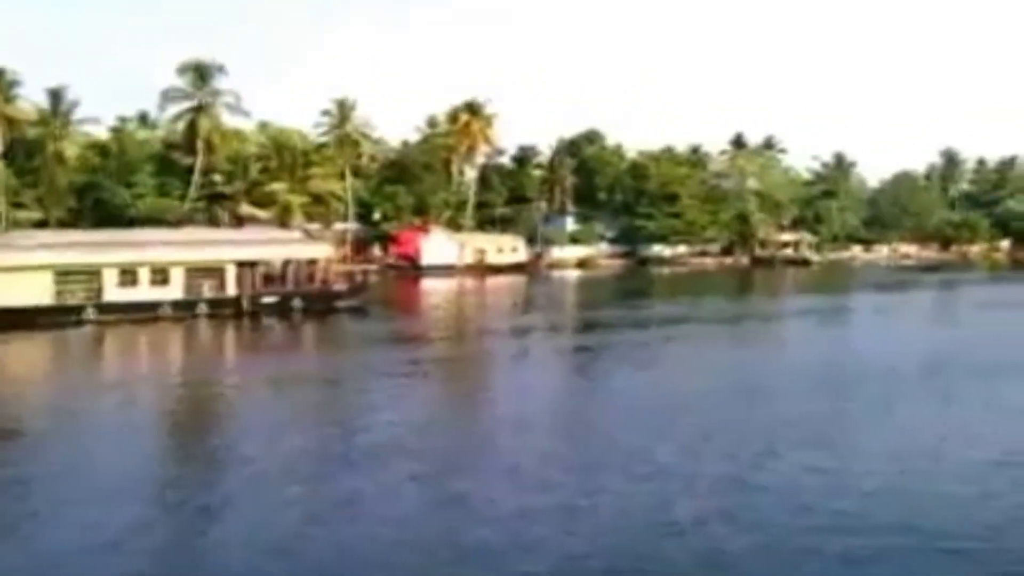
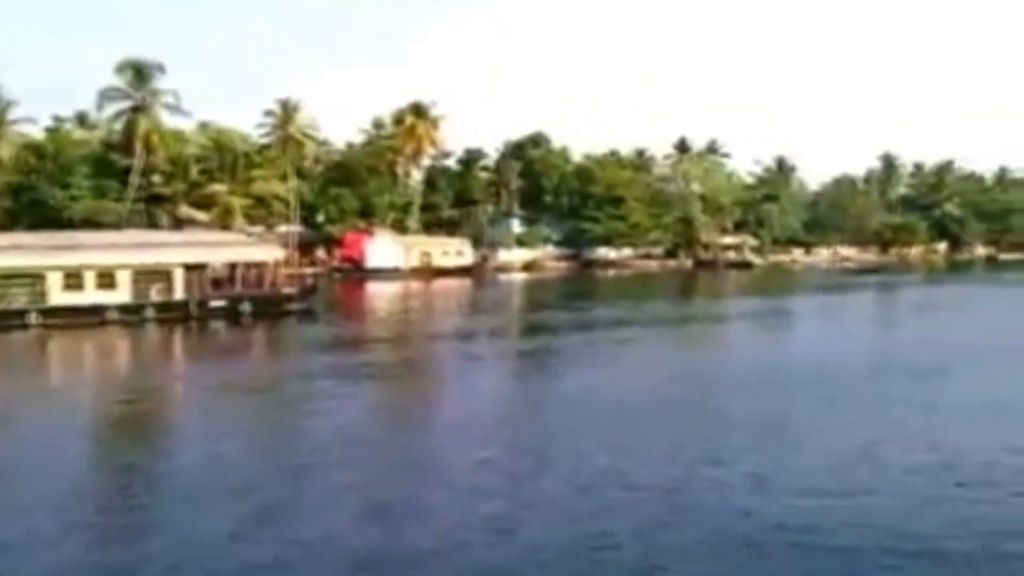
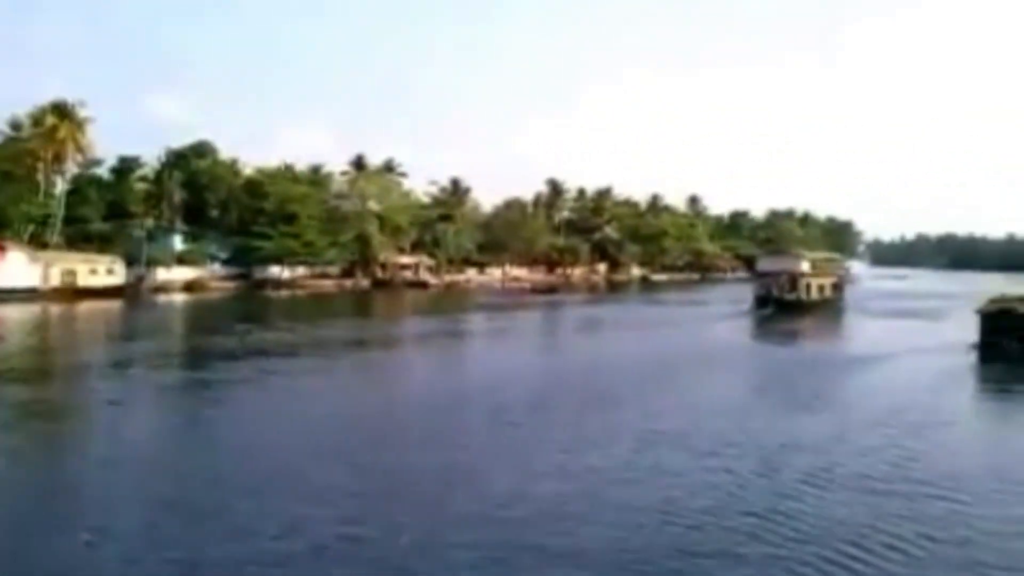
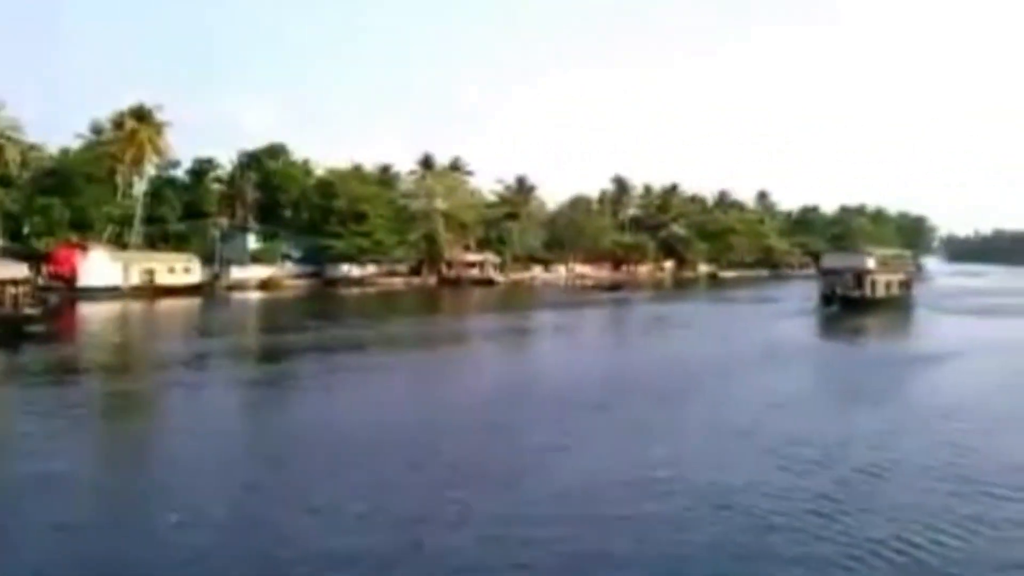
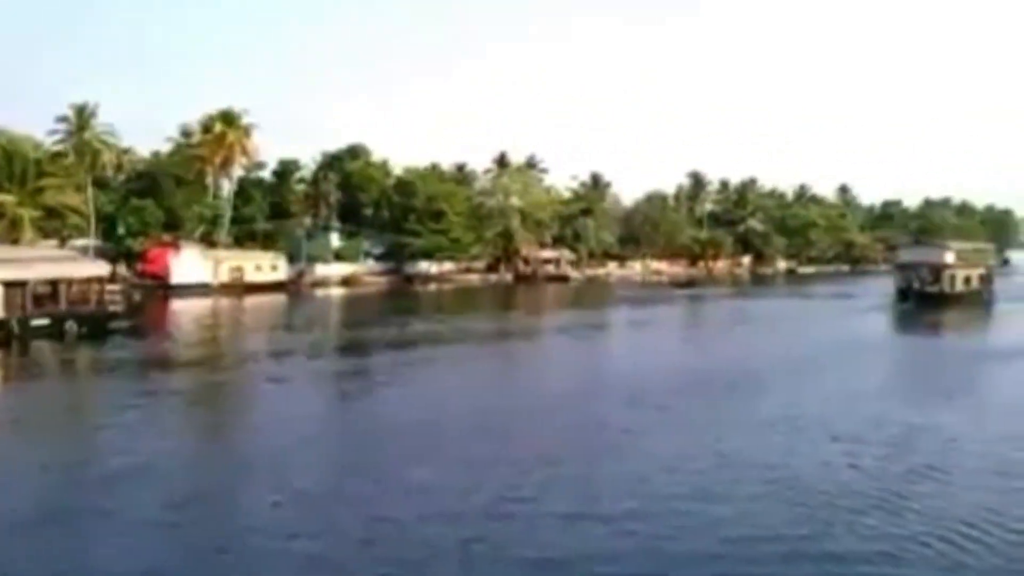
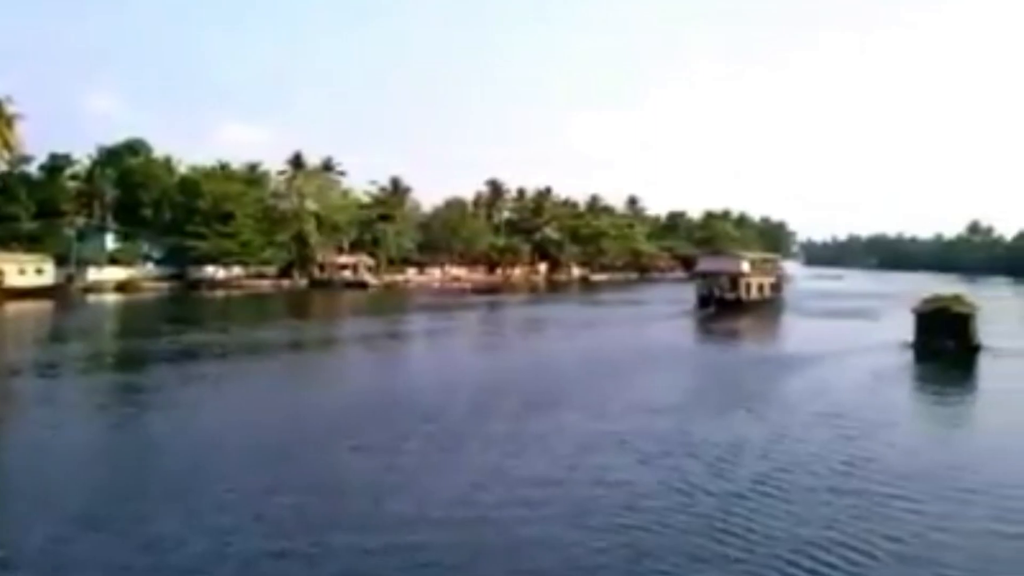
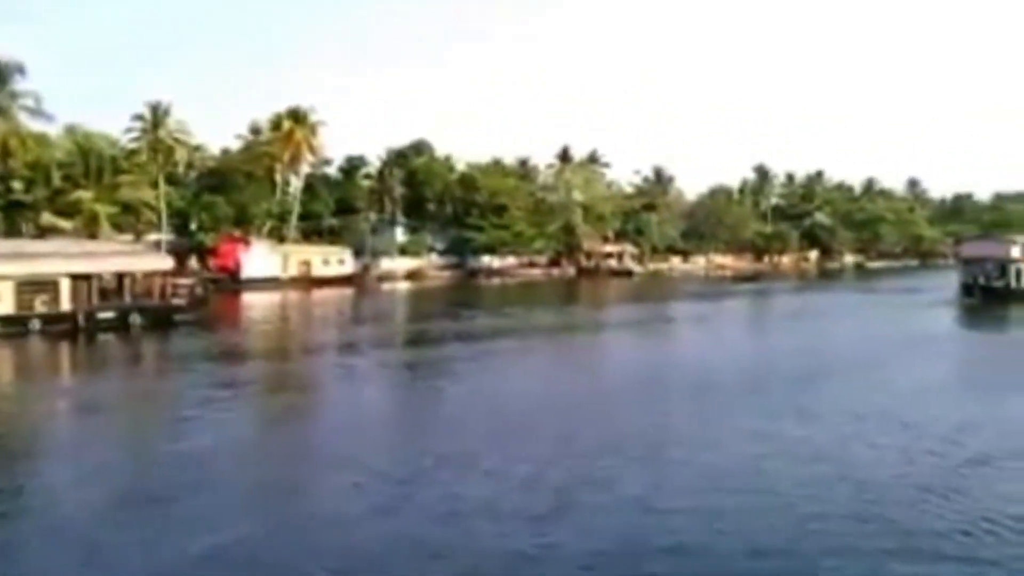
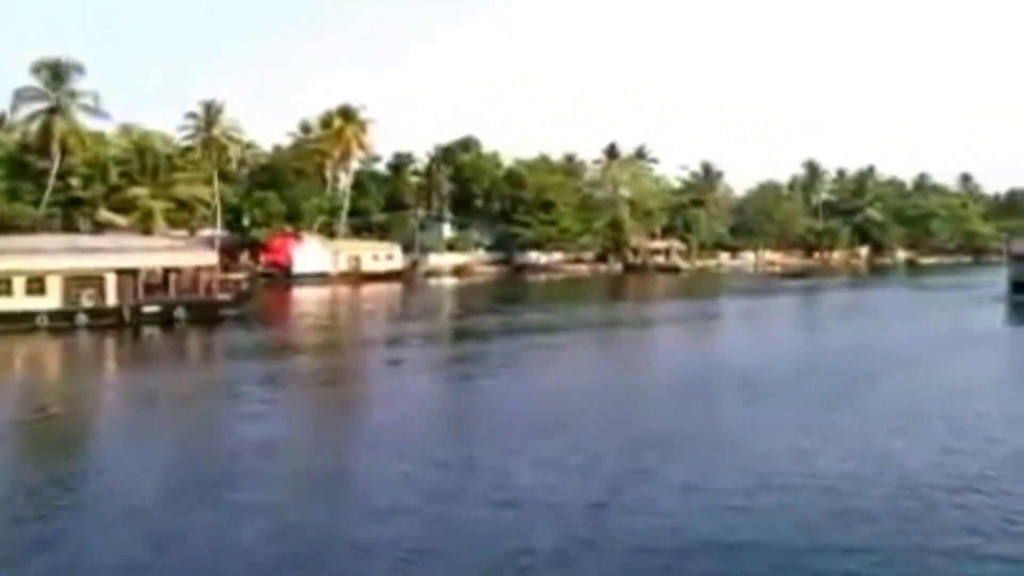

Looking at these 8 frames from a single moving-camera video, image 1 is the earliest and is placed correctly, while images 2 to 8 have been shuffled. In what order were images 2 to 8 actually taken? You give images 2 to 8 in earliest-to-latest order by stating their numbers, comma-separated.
2, 8, 7, 5, 4, 3, 6
